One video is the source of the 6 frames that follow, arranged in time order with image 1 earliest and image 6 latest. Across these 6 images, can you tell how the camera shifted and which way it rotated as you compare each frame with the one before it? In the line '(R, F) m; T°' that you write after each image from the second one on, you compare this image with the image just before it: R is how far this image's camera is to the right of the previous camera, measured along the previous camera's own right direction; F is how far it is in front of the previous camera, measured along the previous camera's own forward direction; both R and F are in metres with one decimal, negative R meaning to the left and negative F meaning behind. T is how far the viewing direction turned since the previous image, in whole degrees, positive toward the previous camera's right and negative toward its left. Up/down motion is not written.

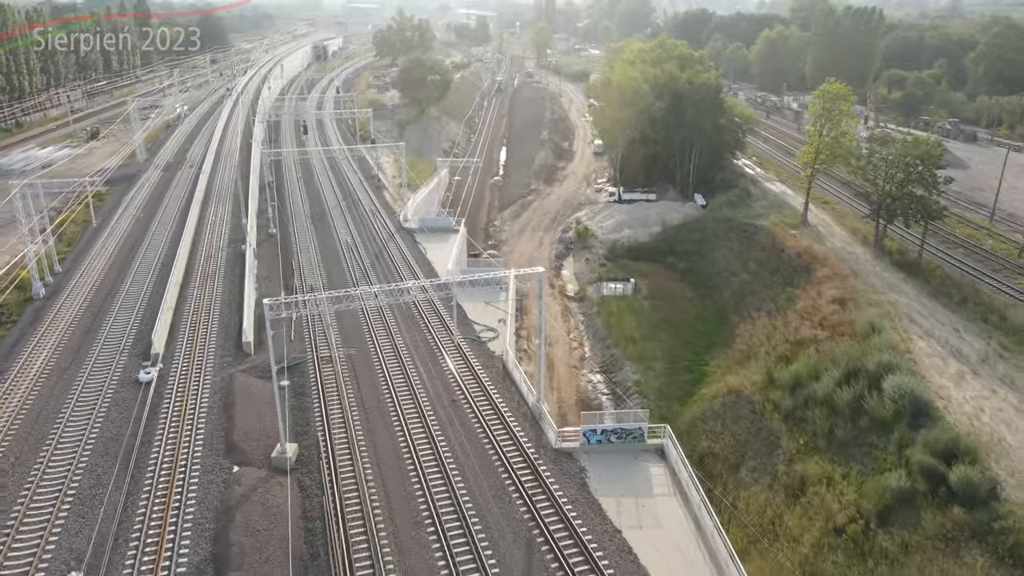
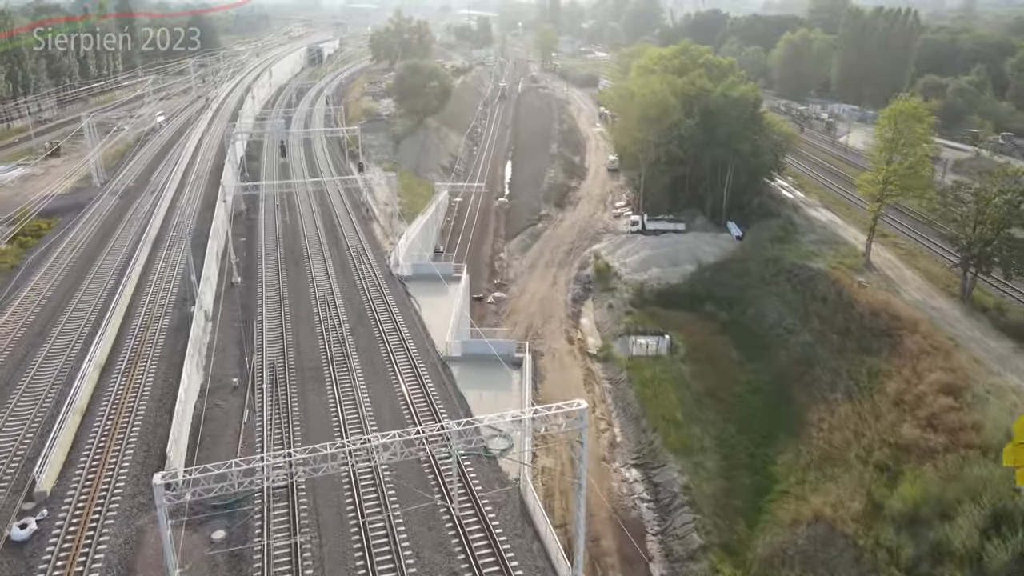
(-0.6, +6.6) m; 0°
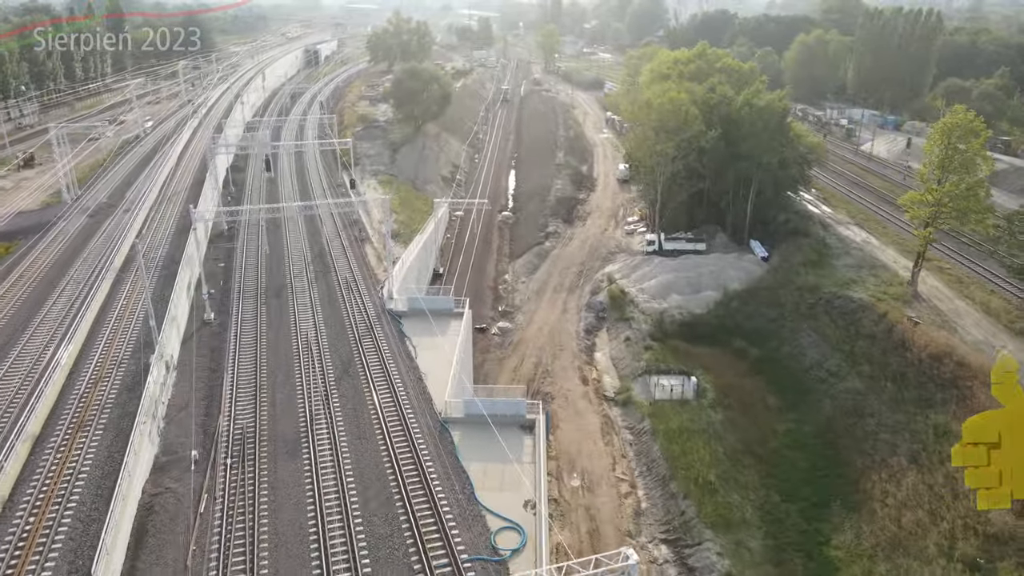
(-0.3, +3.7) m; 0°
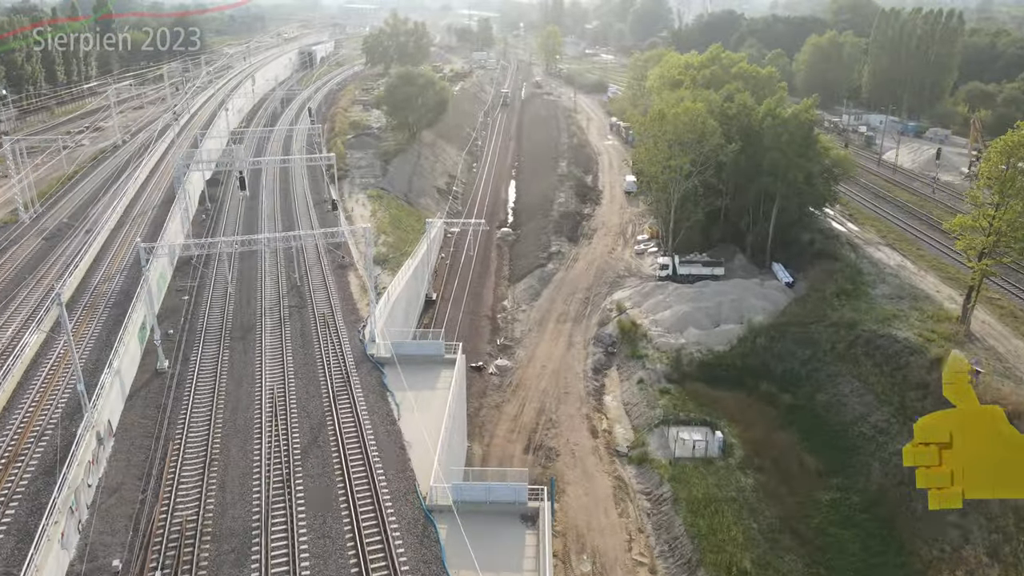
(+0.1, +3.8) m; 0°
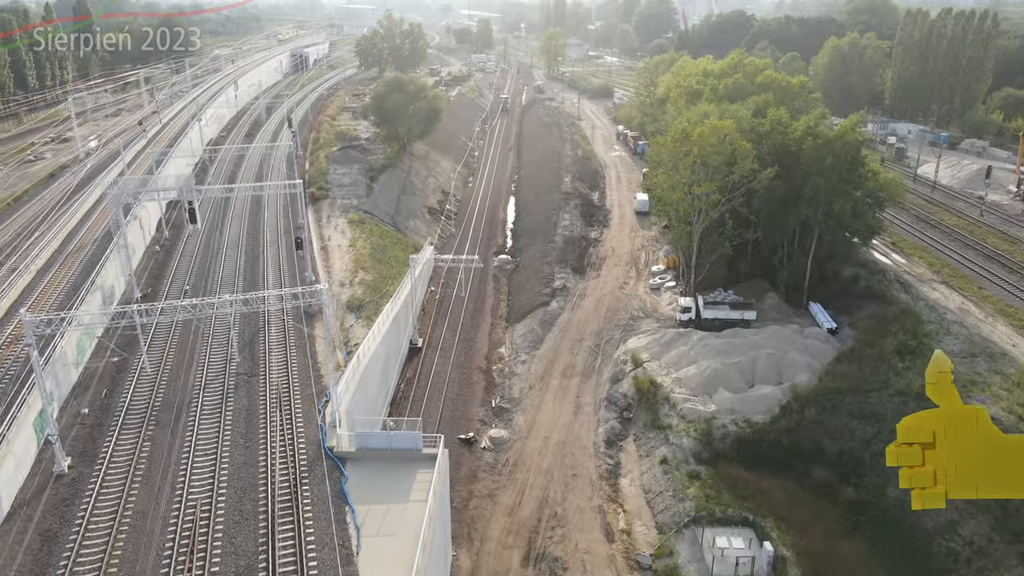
(+0.2, +5.4) m; 0°
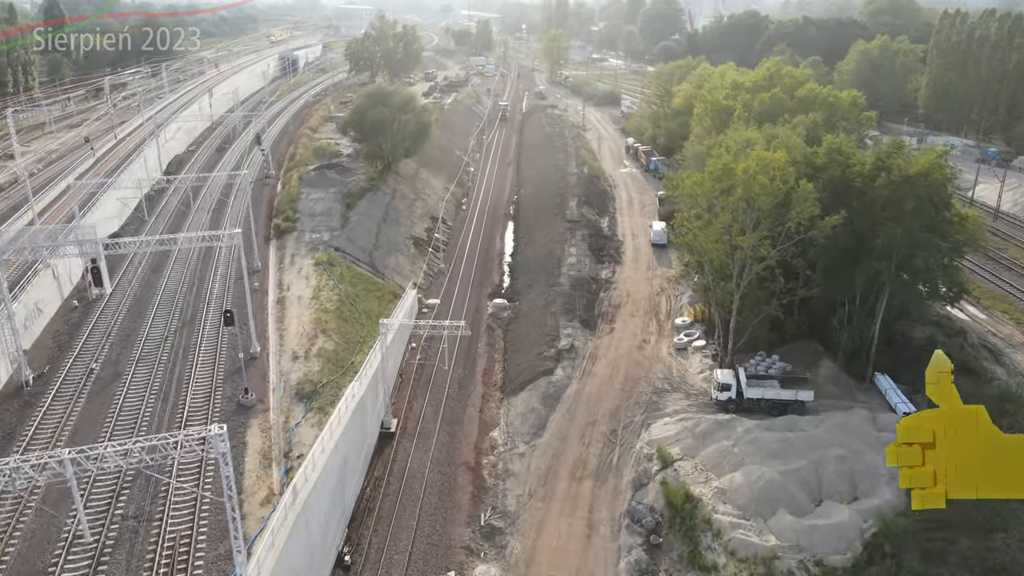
(+0.2, +6.7) m; 0°
